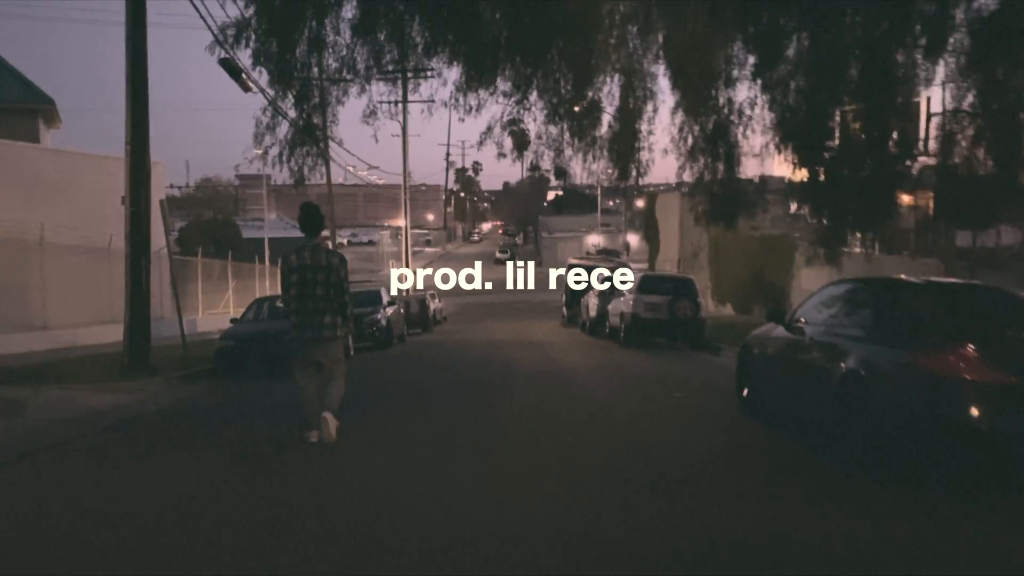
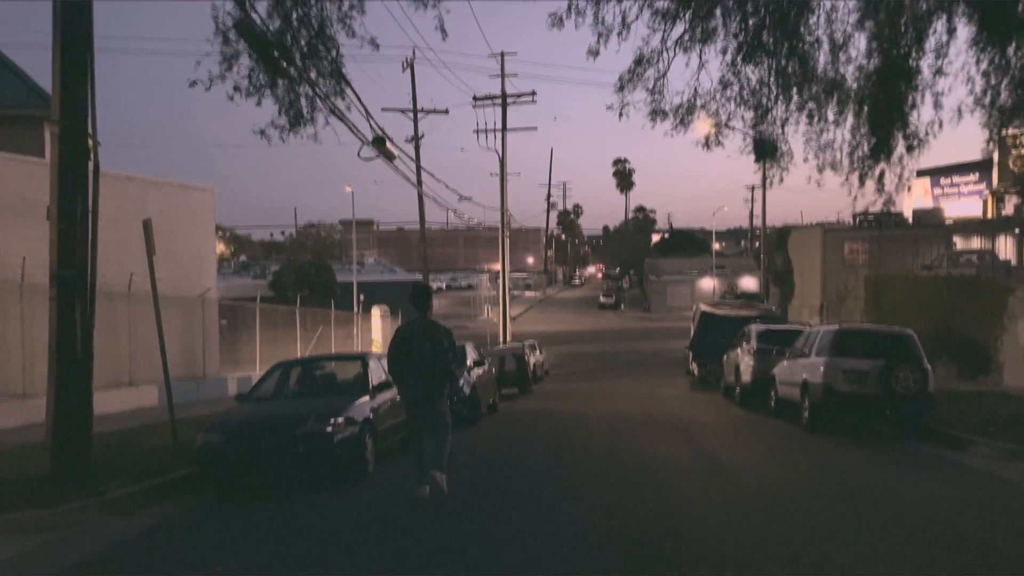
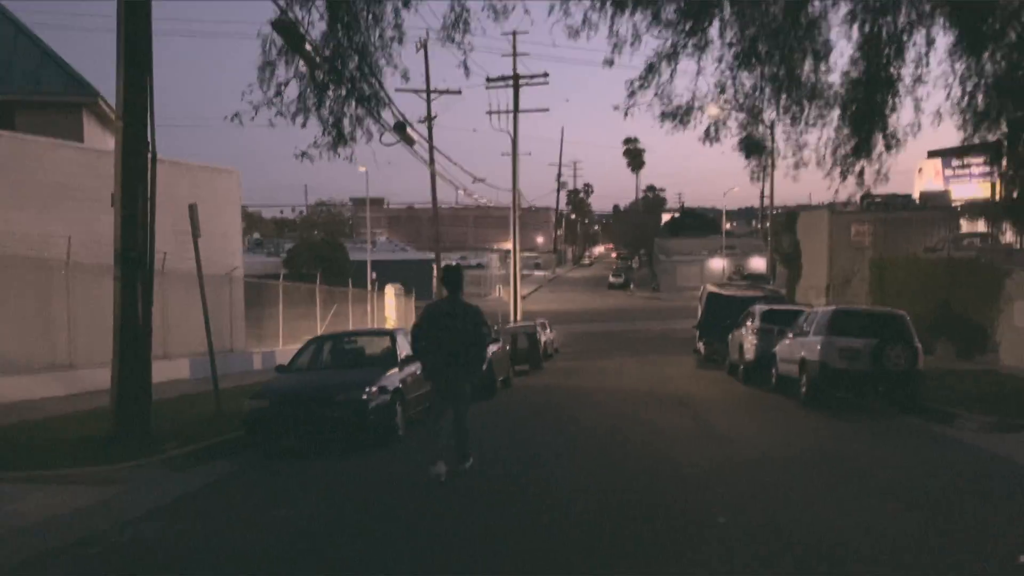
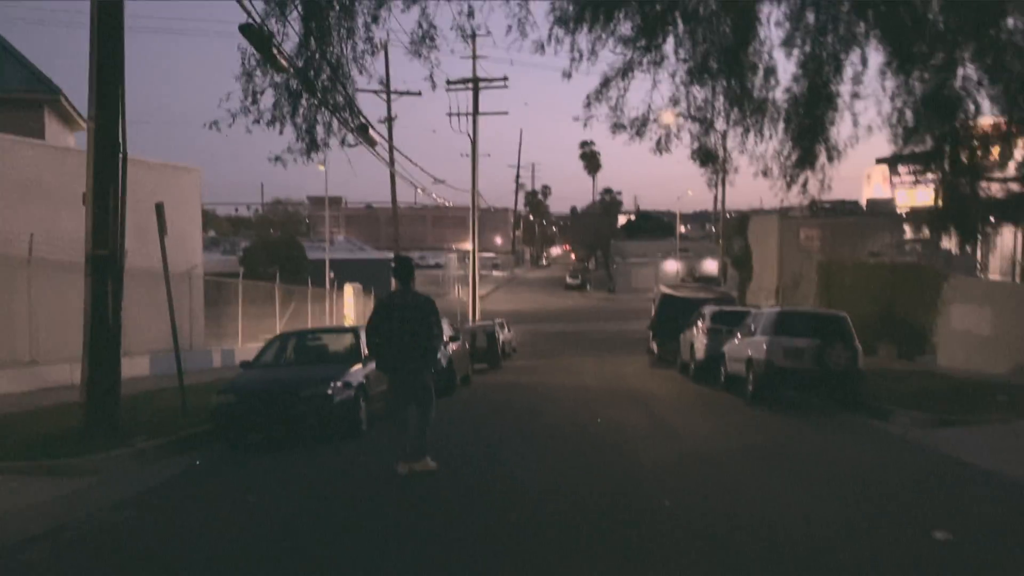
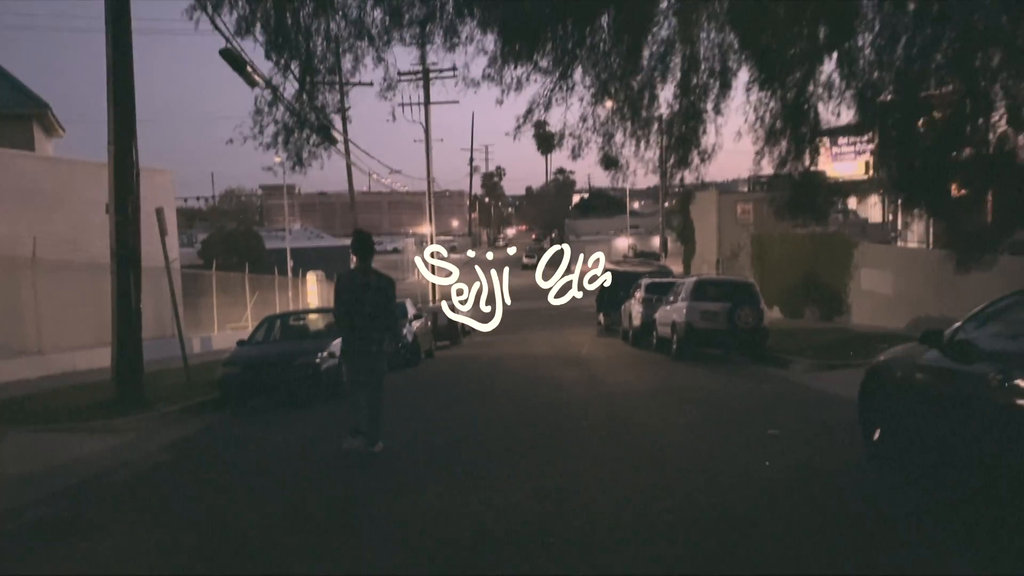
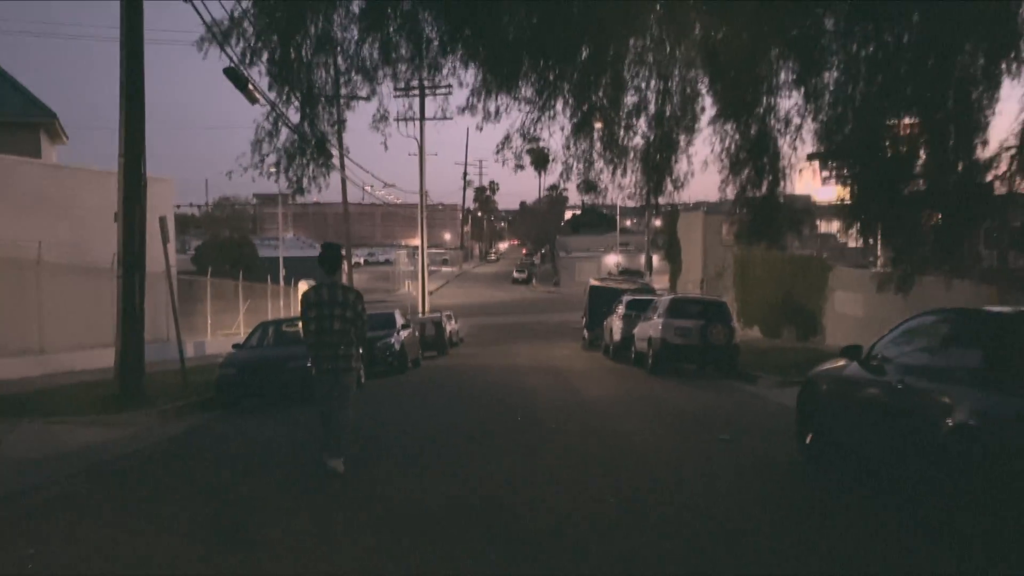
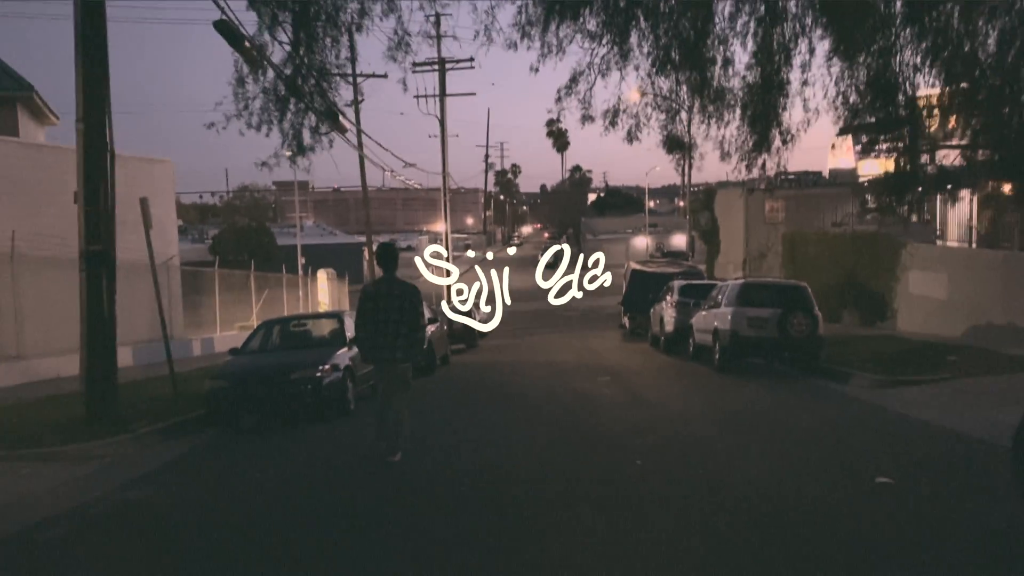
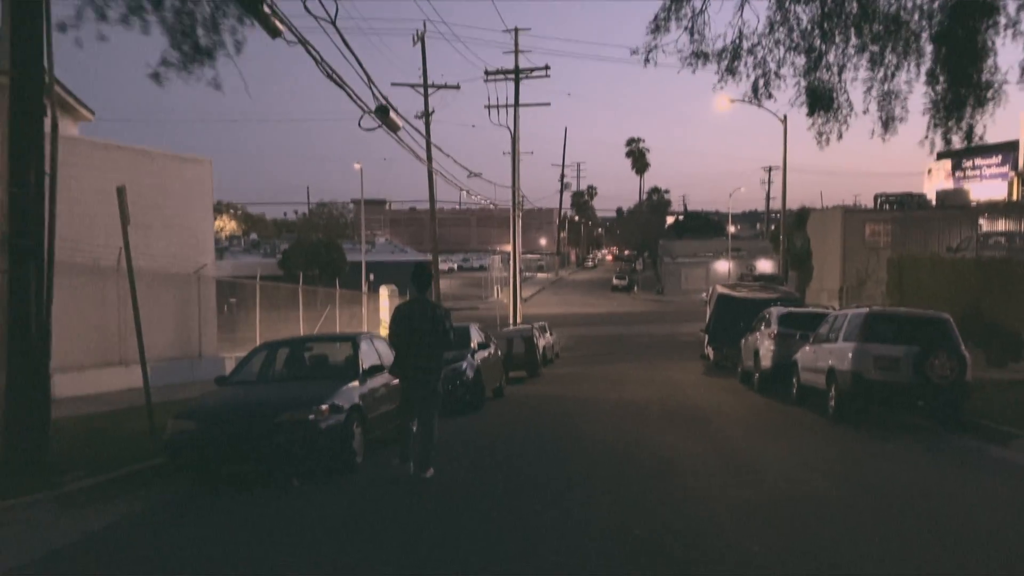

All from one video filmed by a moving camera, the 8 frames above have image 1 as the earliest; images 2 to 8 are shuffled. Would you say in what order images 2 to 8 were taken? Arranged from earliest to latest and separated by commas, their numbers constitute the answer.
6, 5, 7, 4, 3, 2, 8
